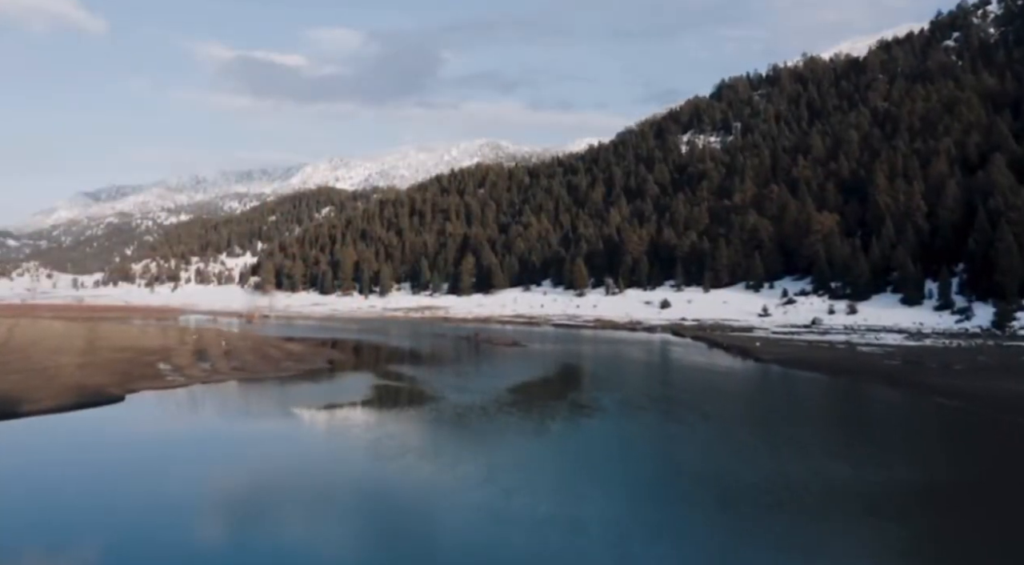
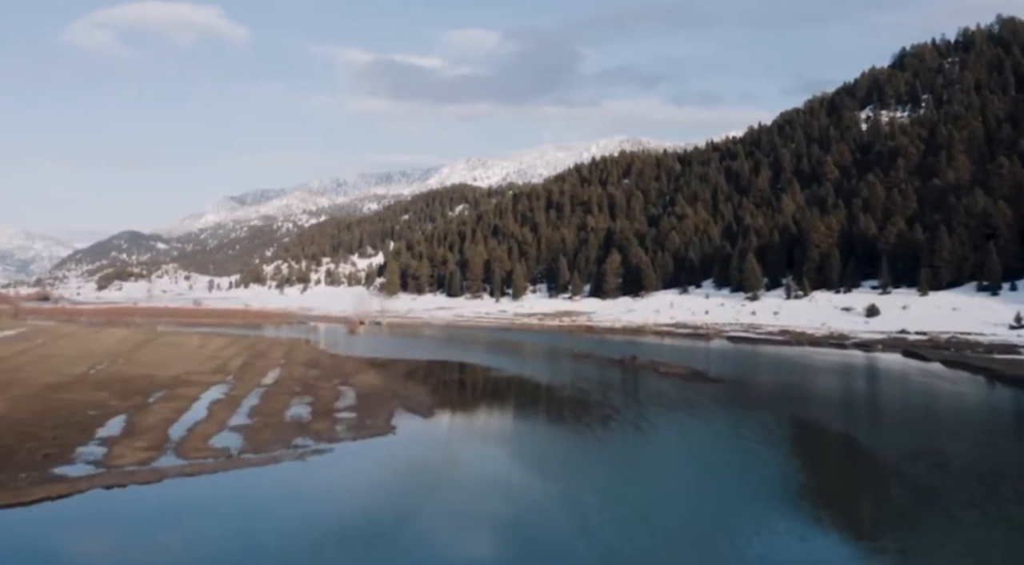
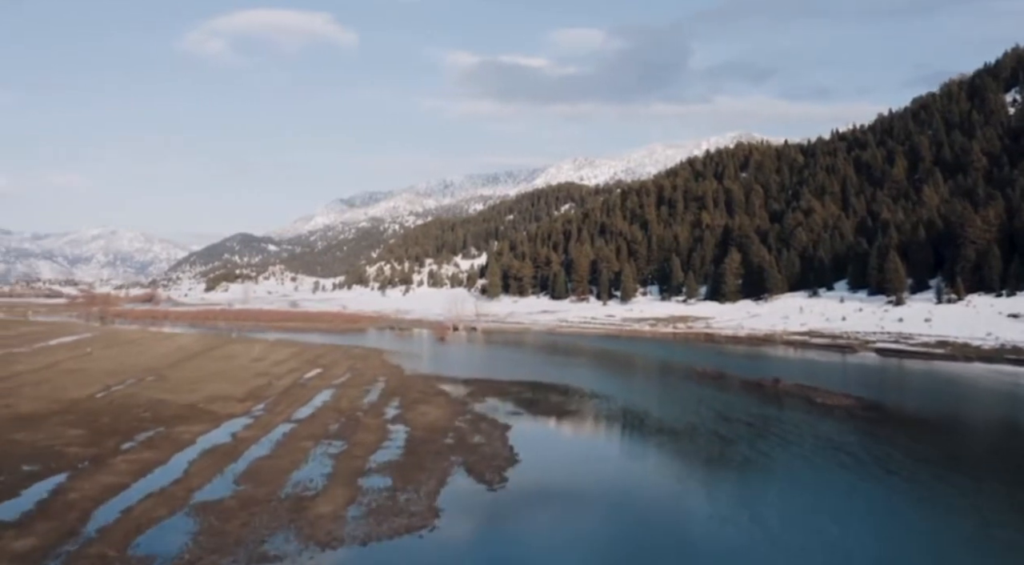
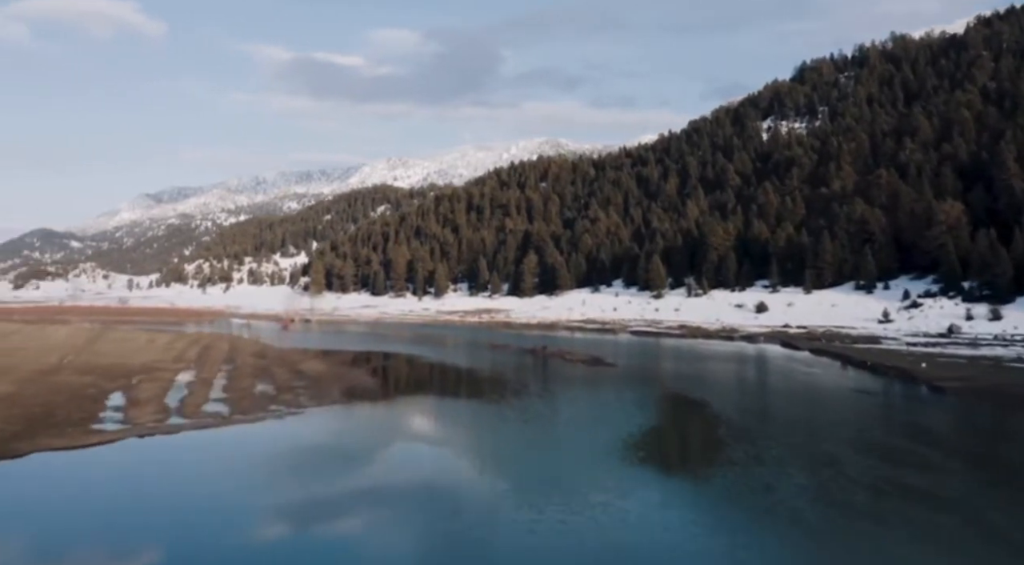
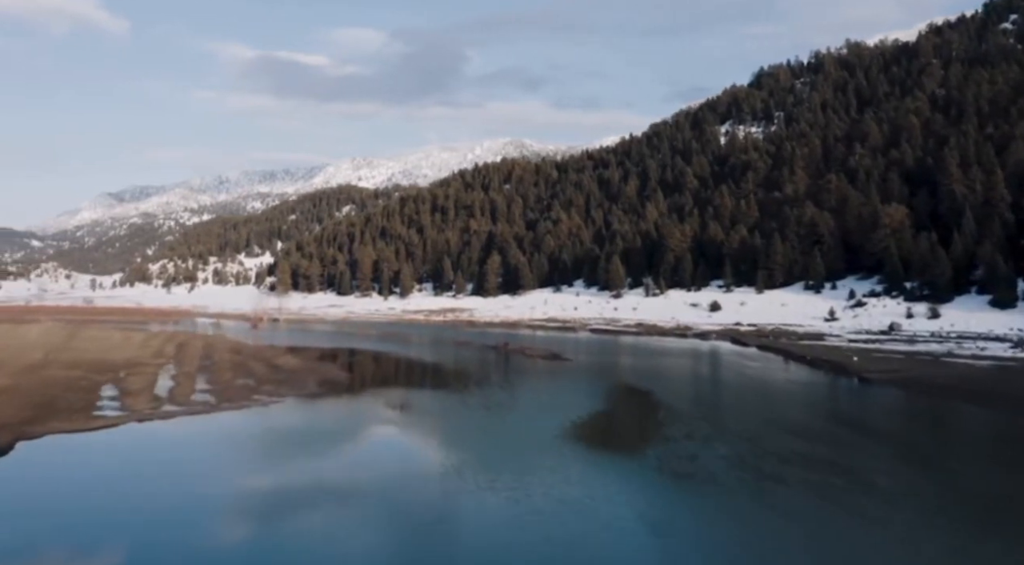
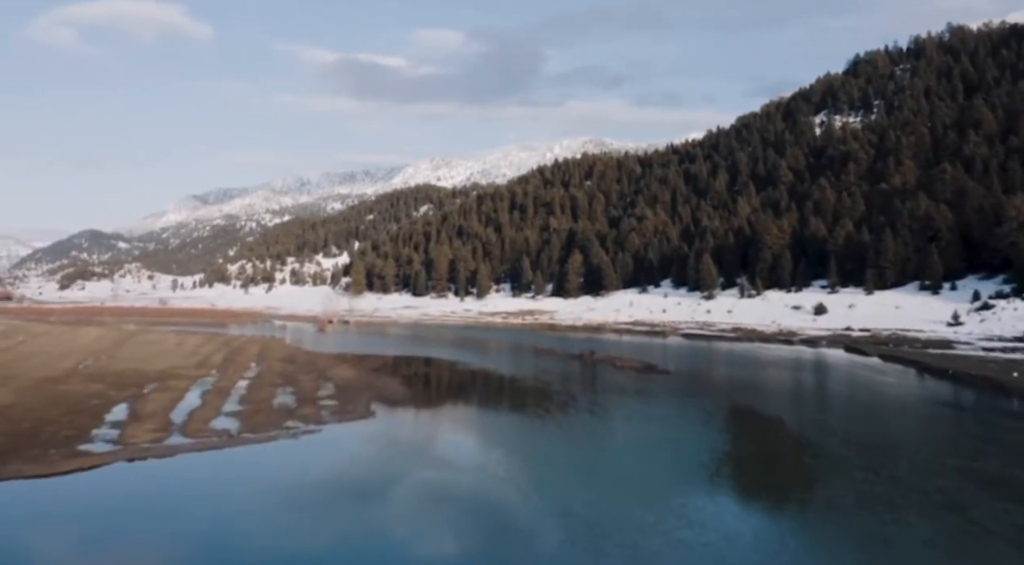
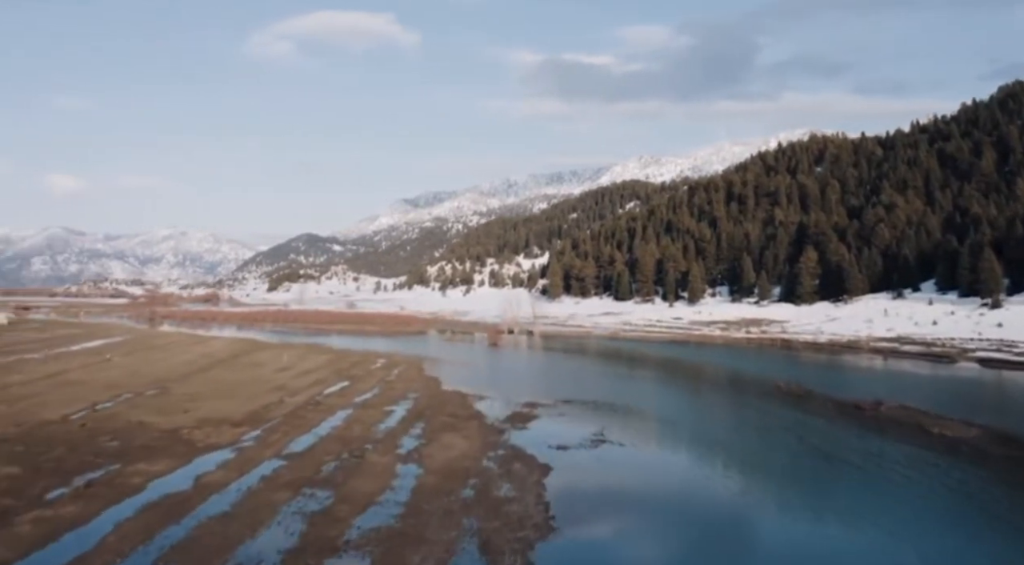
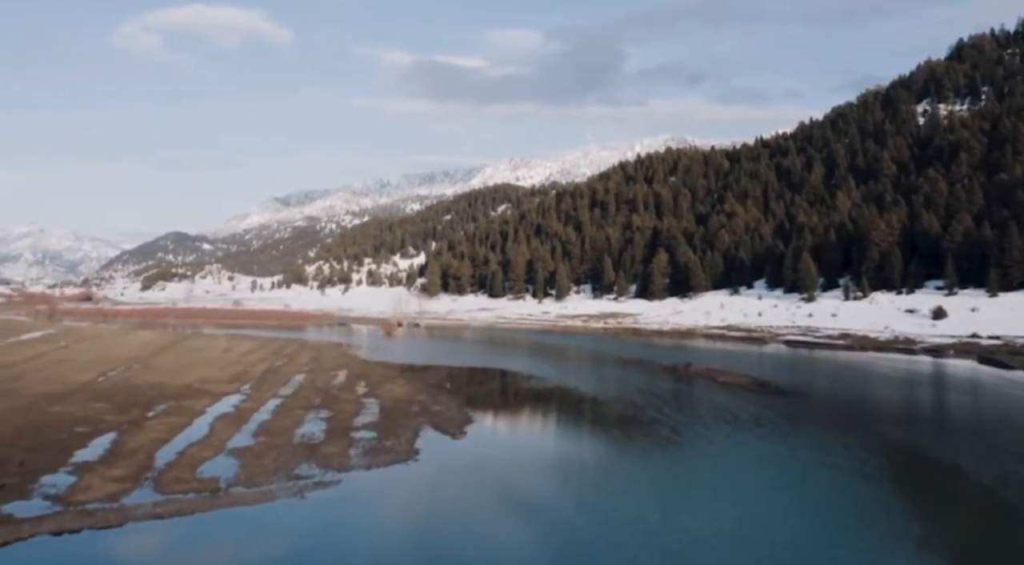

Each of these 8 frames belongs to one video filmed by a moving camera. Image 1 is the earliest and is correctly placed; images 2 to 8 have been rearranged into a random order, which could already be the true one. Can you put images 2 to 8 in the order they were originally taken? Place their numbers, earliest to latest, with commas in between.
5, 4, 6, 2, 8, 3, 7
